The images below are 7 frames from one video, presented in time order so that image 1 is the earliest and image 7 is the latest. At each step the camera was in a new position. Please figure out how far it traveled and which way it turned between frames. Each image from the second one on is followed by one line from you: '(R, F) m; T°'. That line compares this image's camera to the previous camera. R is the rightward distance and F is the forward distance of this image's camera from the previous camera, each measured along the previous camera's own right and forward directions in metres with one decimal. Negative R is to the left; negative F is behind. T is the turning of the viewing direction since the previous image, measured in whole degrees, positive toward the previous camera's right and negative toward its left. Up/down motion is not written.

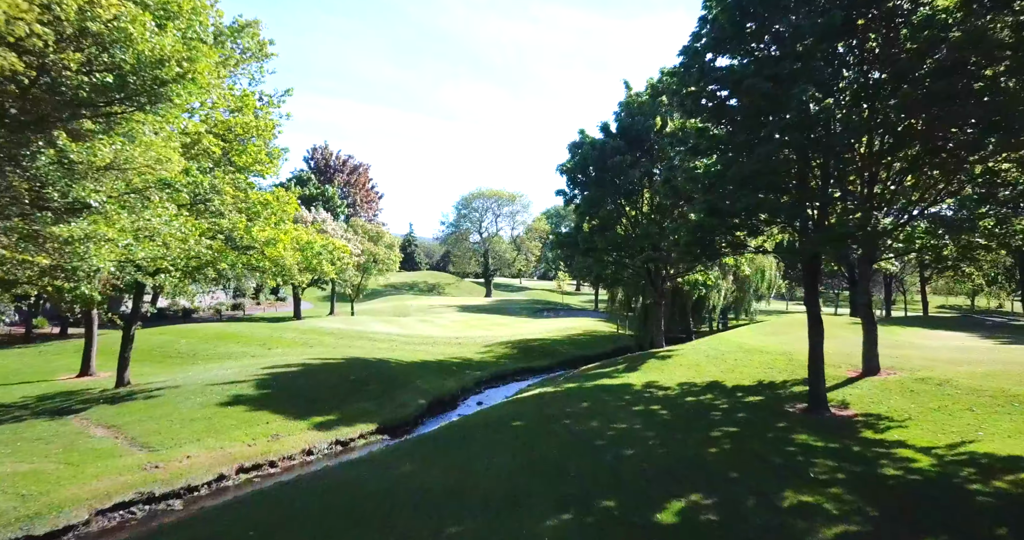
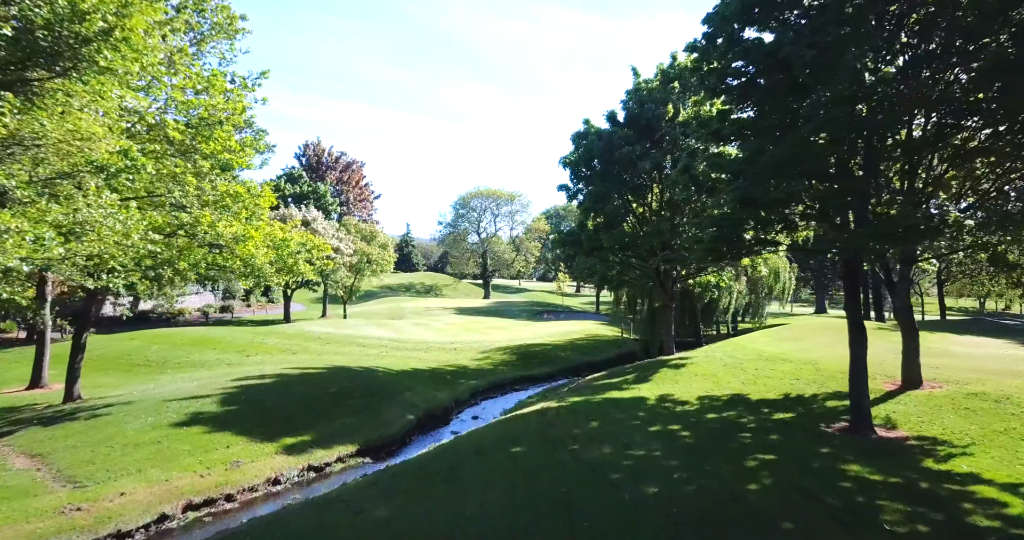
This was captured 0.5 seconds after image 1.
(0.0, +2.3) m; 0°
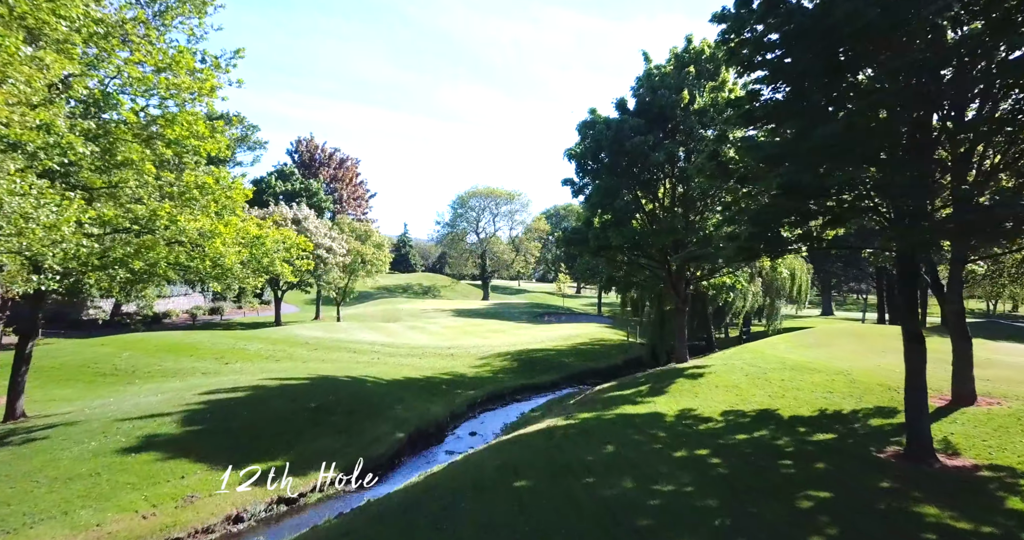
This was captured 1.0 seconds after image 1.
(-0.1, +2.1) m; 0°
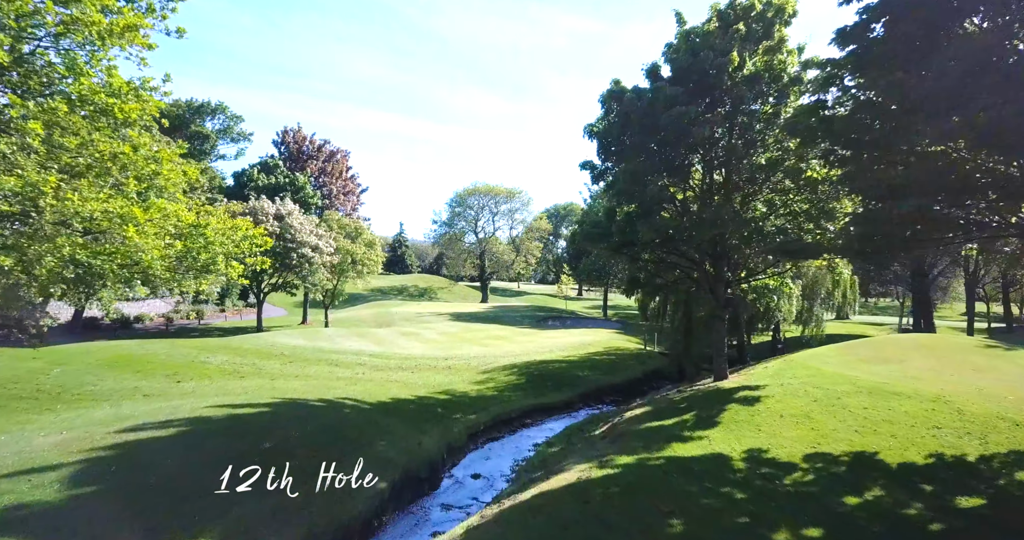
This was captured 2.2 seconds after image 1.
(-0.4, +4.3) m; 0°
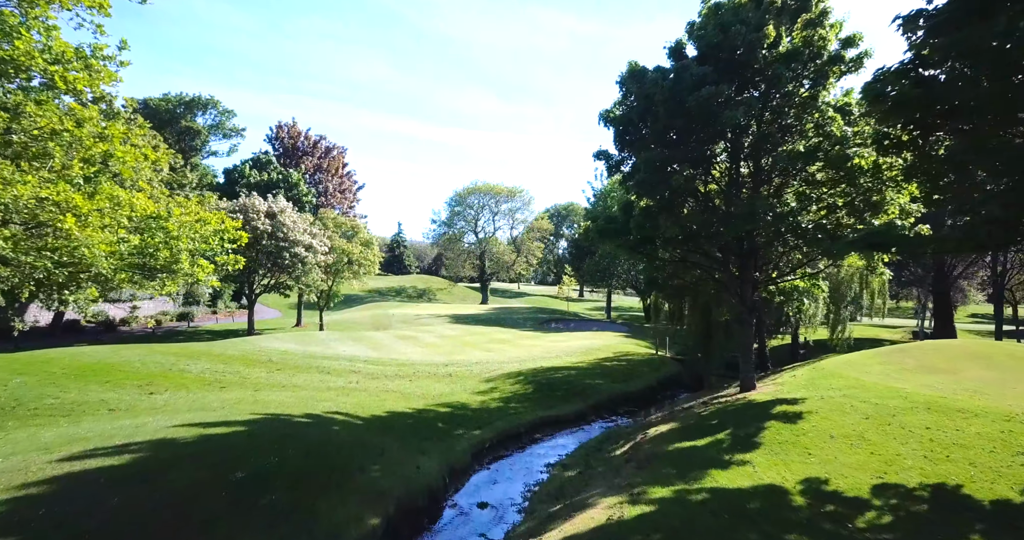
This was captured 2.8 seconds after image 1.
(-0.3, +2.1) m; 0°
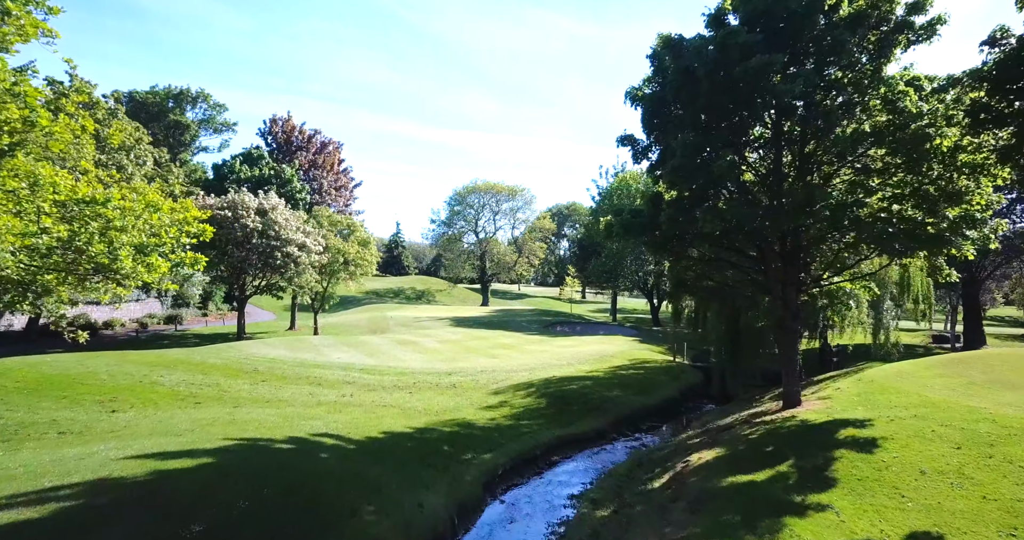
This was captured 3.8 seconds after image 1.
(-0.4, +2.5) m; 0°
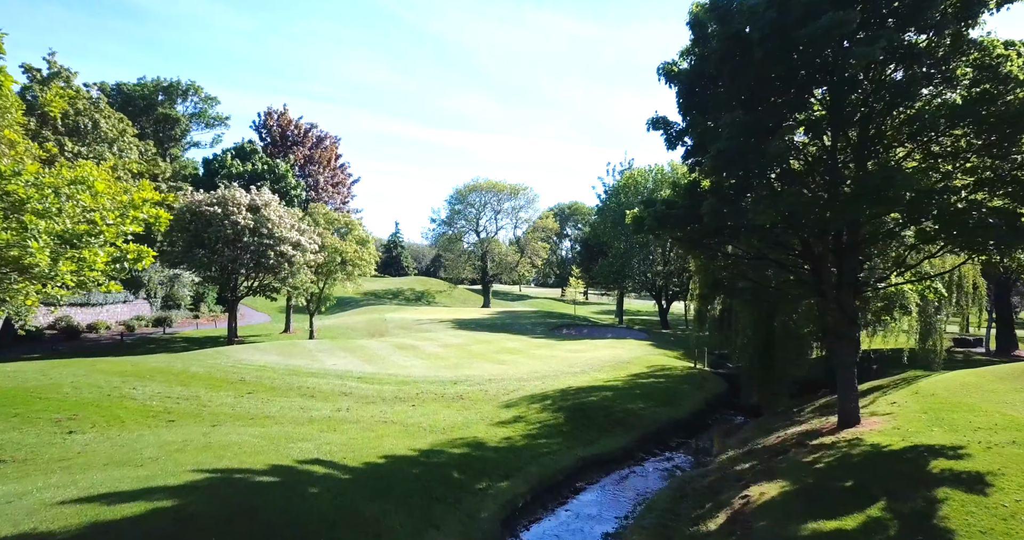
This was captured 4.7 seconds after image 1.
(-0.5, +2.4) m; 0°
